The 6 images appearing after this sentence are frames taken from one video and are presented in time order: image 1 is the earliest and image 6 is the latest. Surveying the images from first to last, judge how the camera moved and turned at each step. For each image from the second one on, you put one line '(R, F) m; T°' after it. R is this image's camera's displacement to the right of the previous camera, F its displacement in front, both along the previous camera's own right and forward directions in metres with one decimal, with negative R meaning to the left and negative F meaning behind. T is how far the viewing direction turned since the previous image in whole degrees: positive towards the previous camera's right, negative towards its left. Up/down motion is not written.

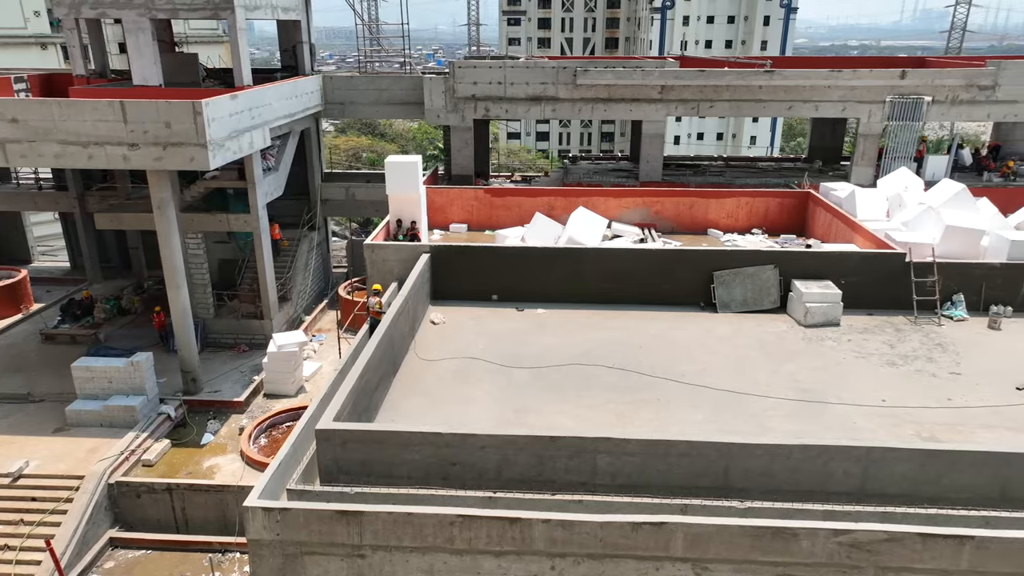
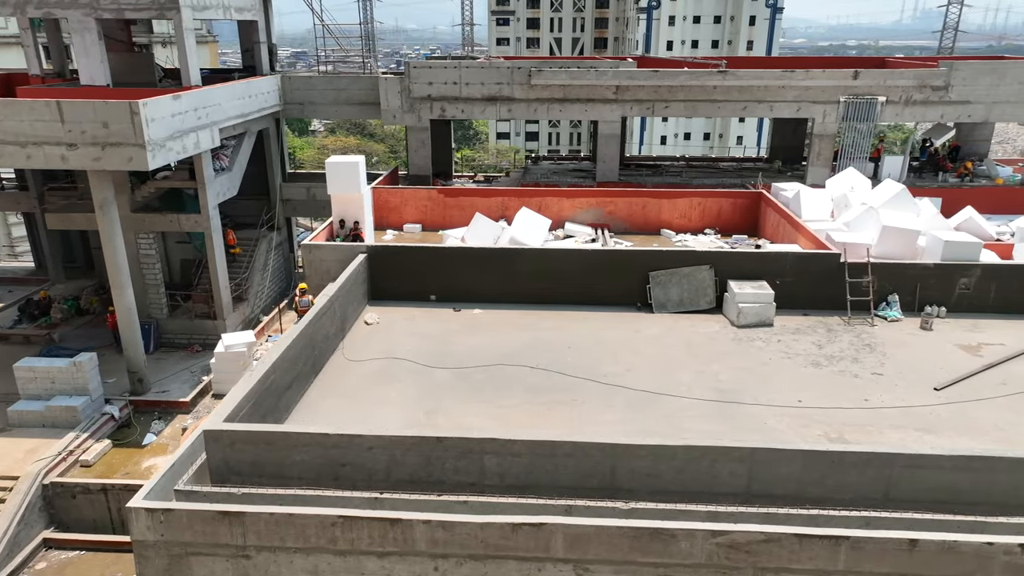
(+1.7, 0.0) m; 0°
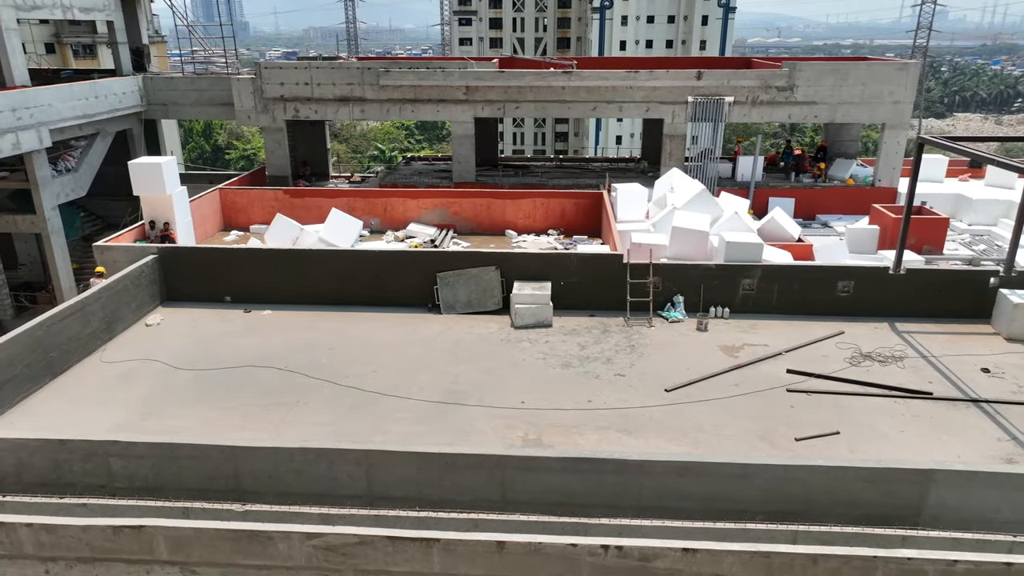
(+5.7, 0.0) m; 0°
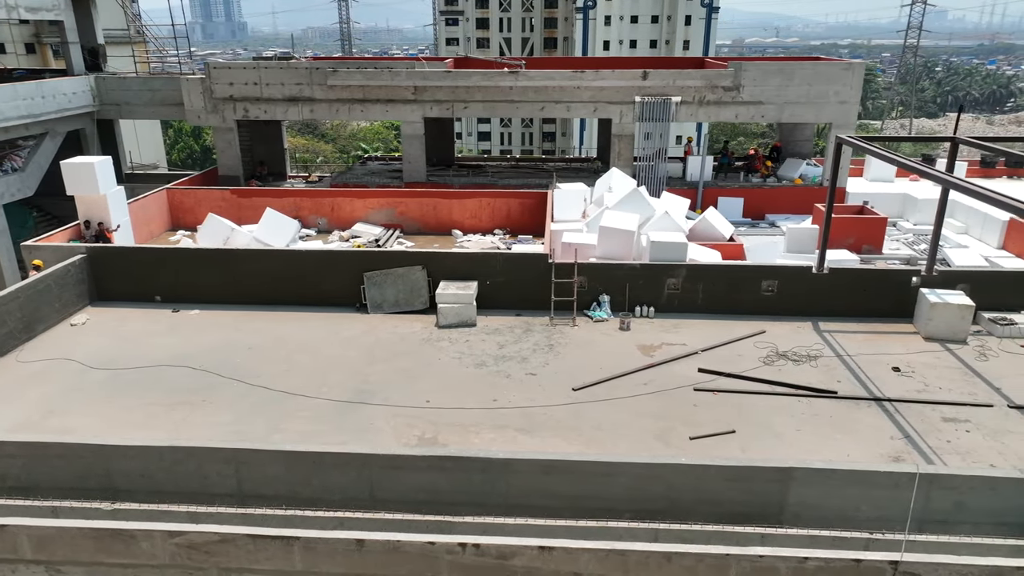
(+2.0, 0.0) m; 0°
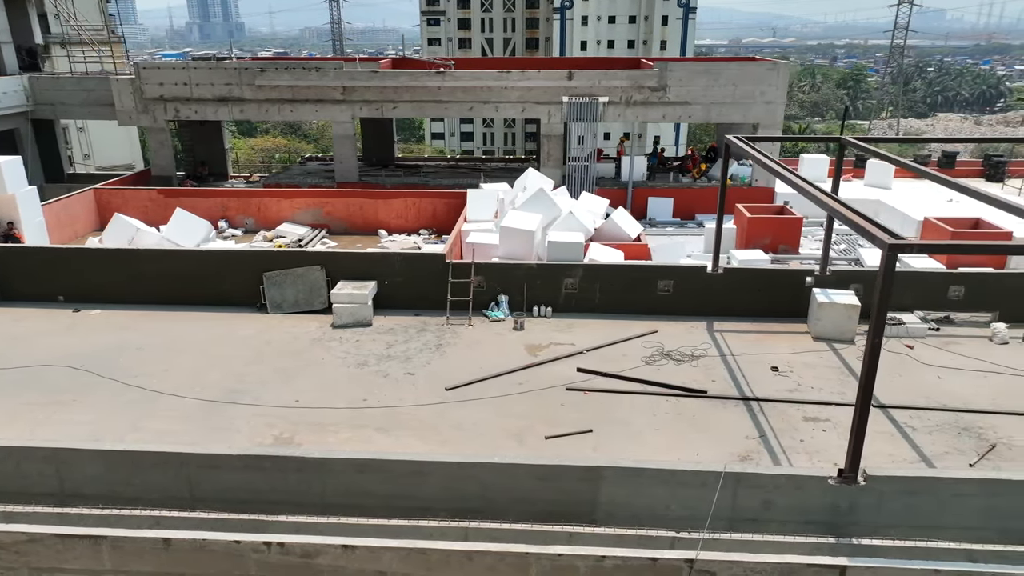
(+2.7, 0.0) m; 0°
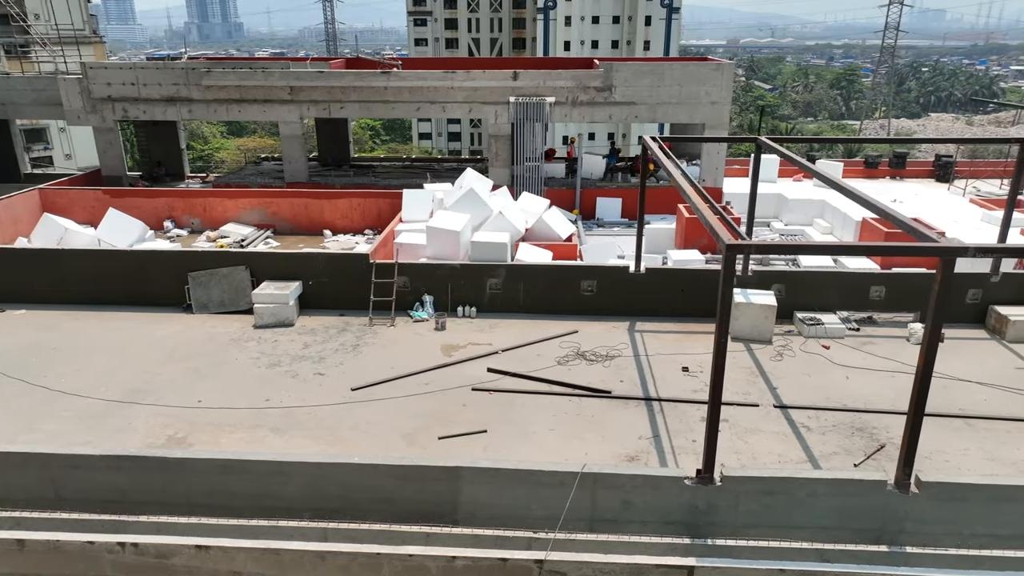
(+2.0, 0.0) m; 0°
